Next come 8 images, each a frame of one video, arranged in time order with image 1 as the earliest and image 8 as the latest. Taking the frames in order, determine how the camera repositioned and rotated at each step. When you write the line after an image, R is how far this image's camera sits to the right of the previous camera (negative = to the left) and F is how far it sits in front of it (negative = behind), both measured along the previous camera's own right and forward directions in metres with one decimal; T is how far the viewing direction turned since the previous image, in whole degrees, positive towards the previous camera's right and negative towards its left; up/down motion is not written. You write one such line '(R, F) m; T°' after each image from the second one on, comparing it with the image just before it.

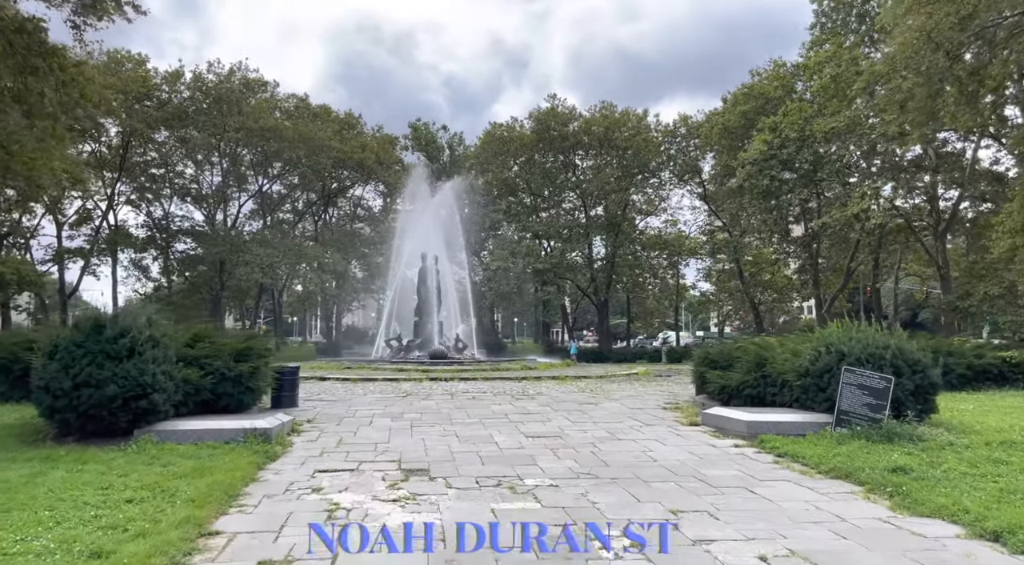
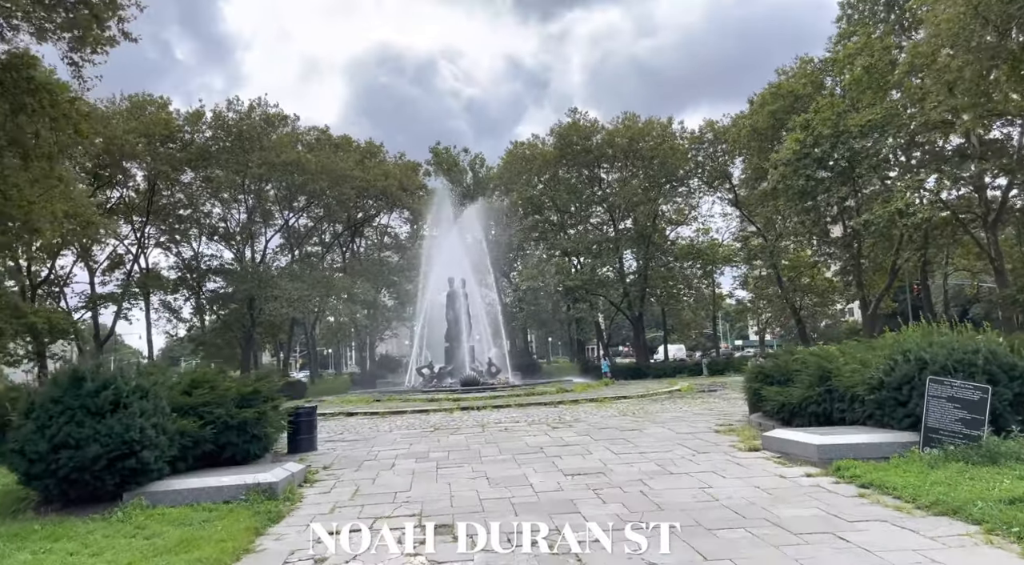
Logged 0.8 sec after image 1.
(0.0, +0.7) m; -3°
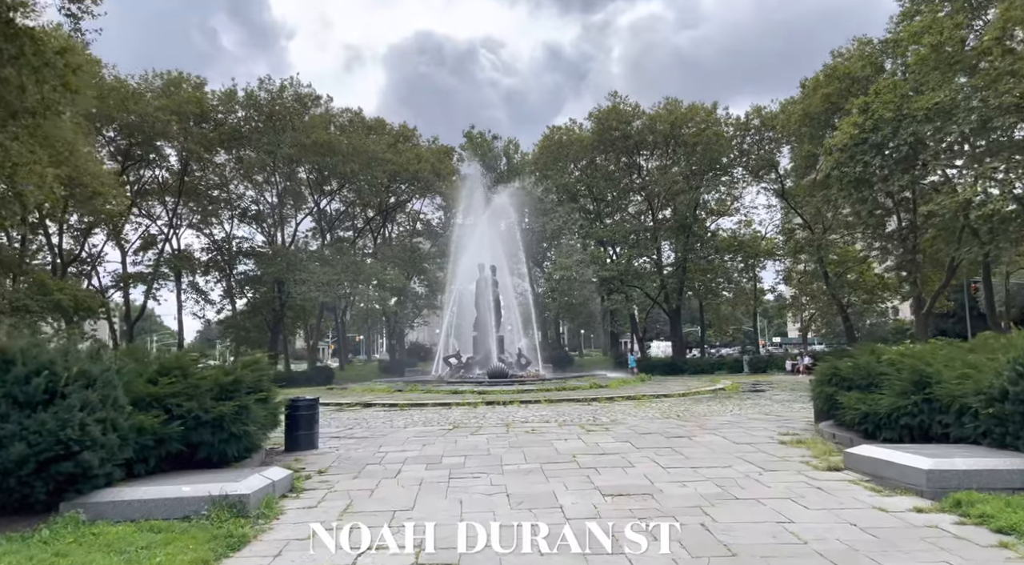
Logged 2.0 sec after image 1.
(0.0, +1.1) m; -3°
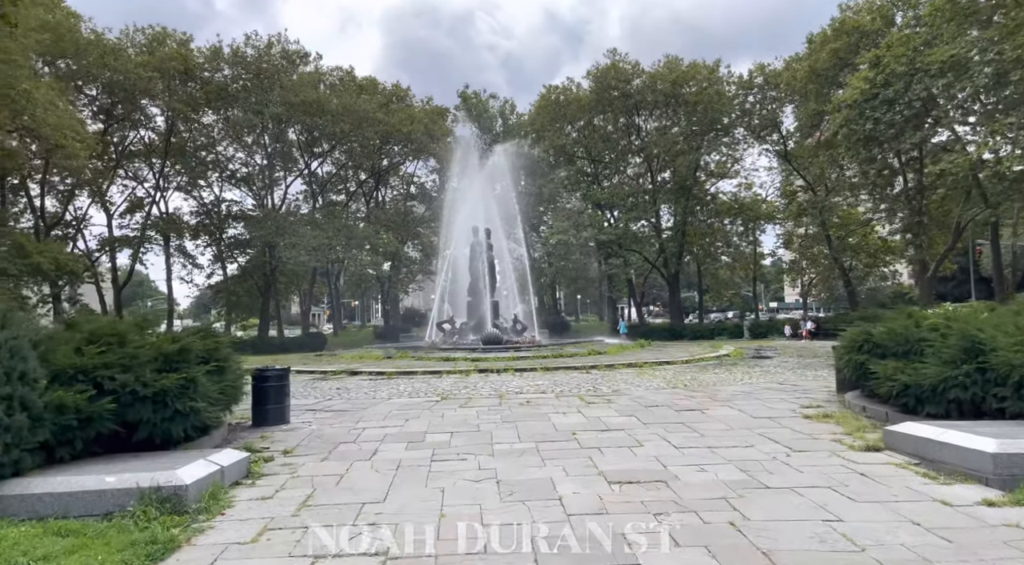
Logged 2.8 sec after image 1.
(0.0, +0.8) m; 0°
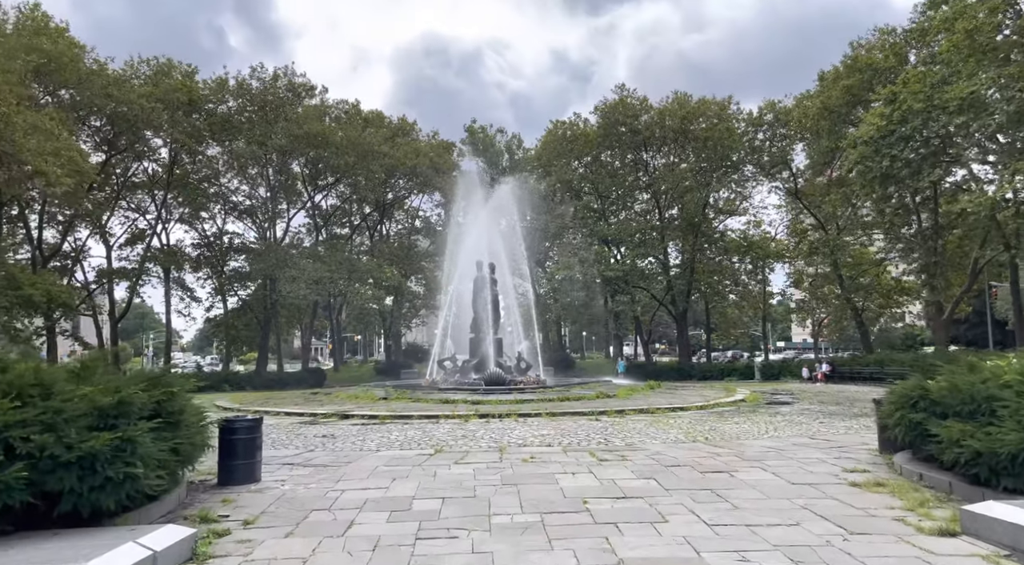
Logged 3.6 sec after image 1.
(0.0, +0.7) m; 0°
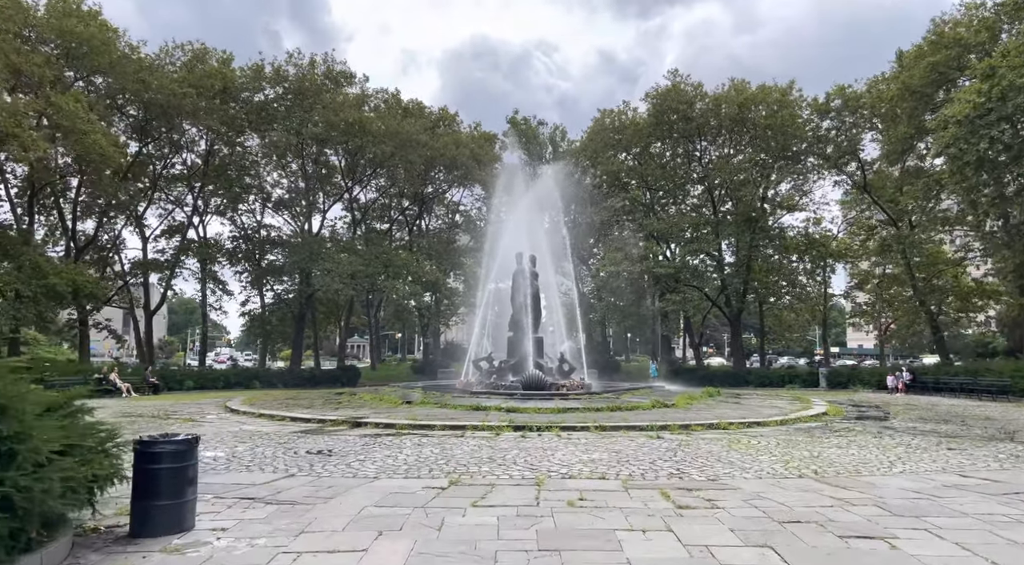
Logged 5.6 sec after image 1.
(0.0, +1.8) m; -4°
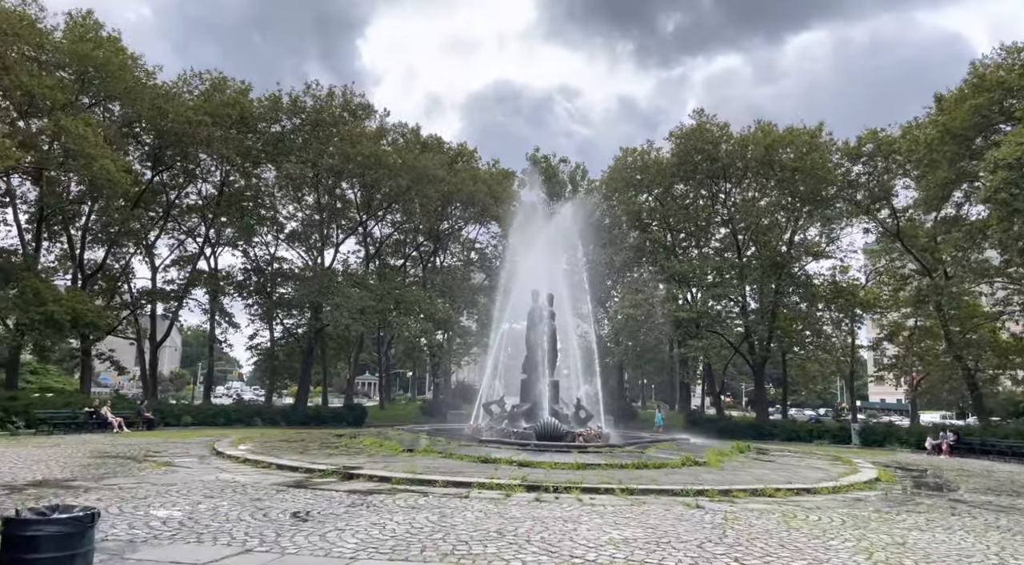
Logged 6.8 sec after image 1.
(0.0, +1.1) m; -1°
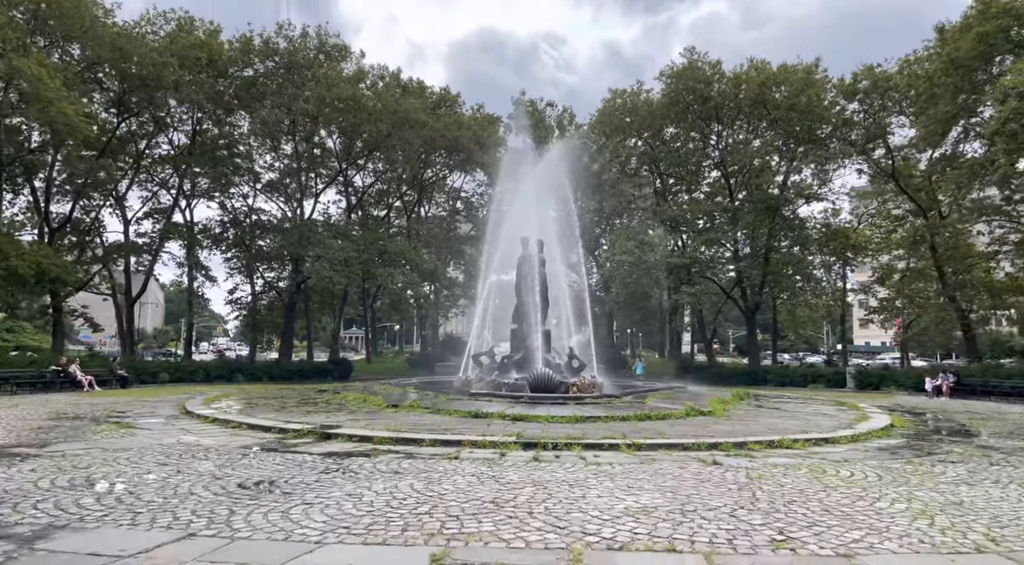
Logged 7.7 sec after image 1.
(0.0, +0.9) m; +1°
